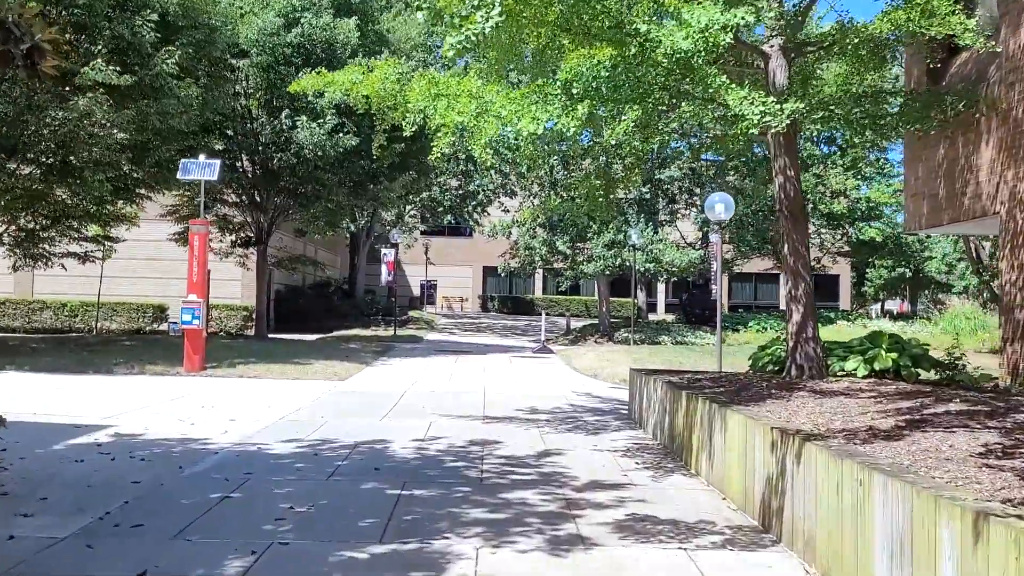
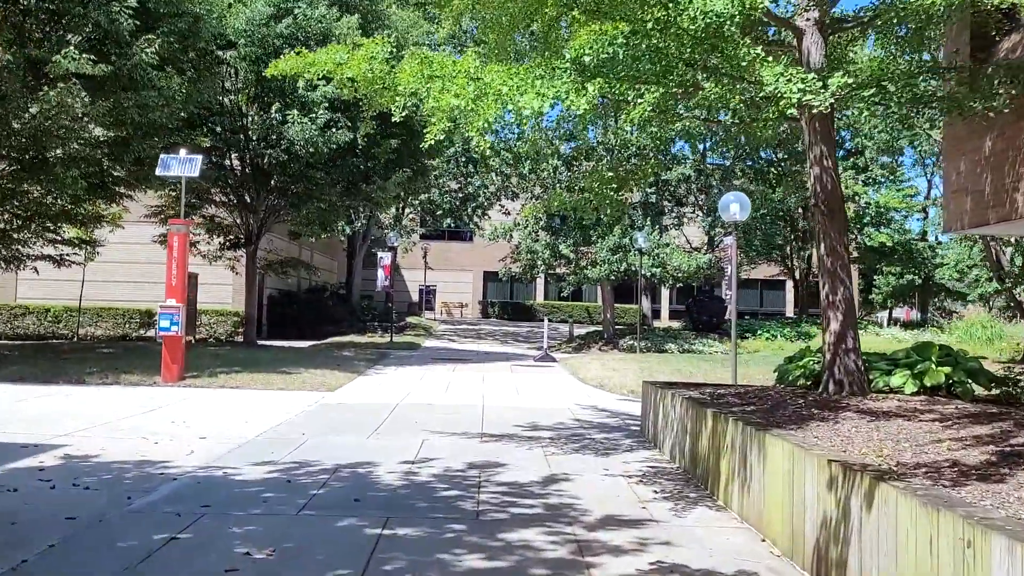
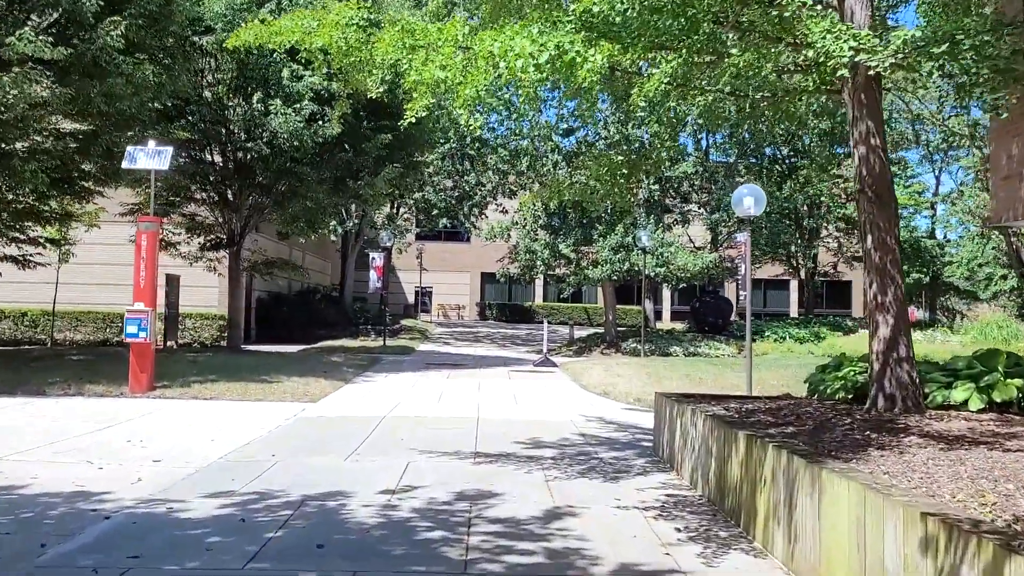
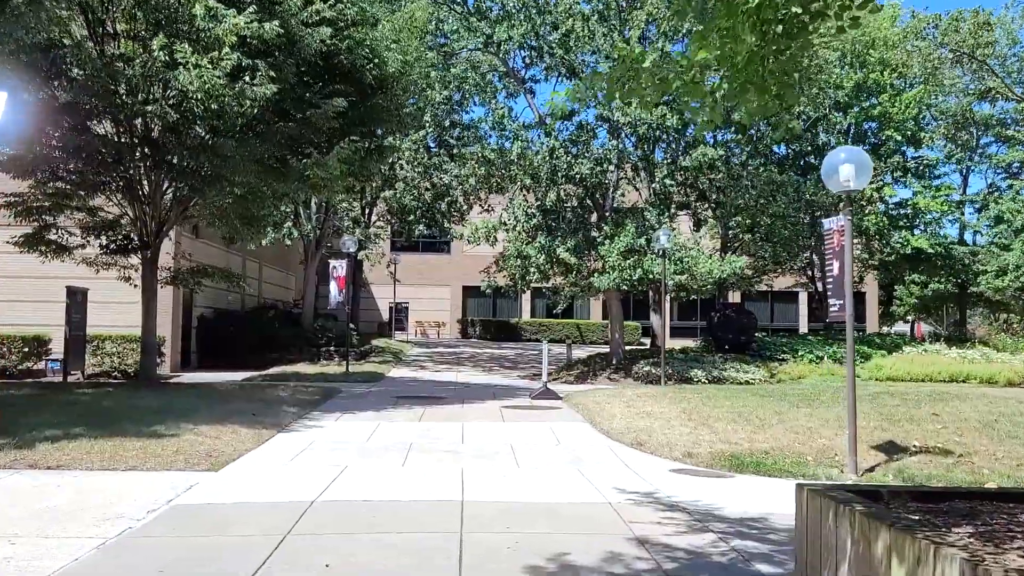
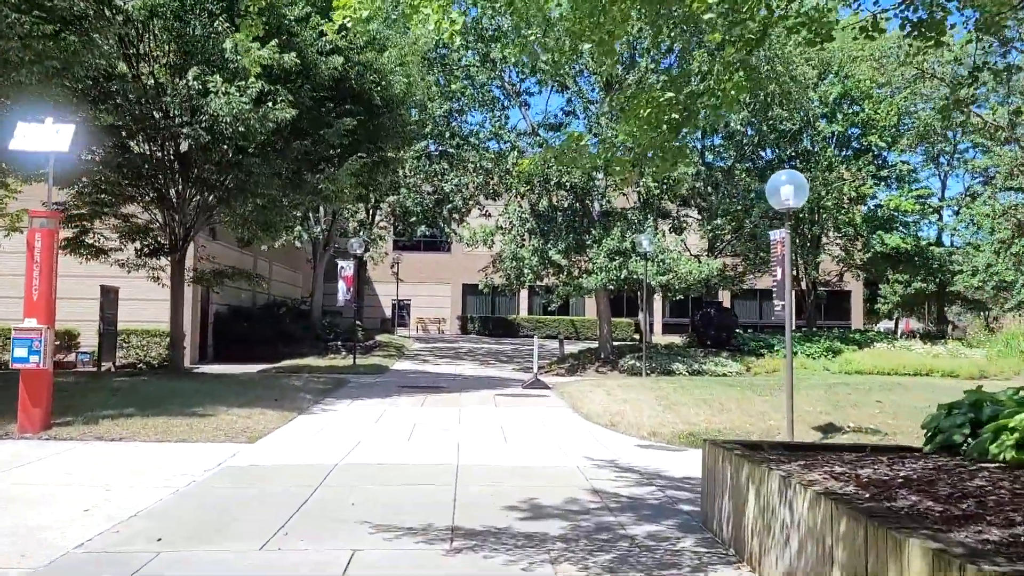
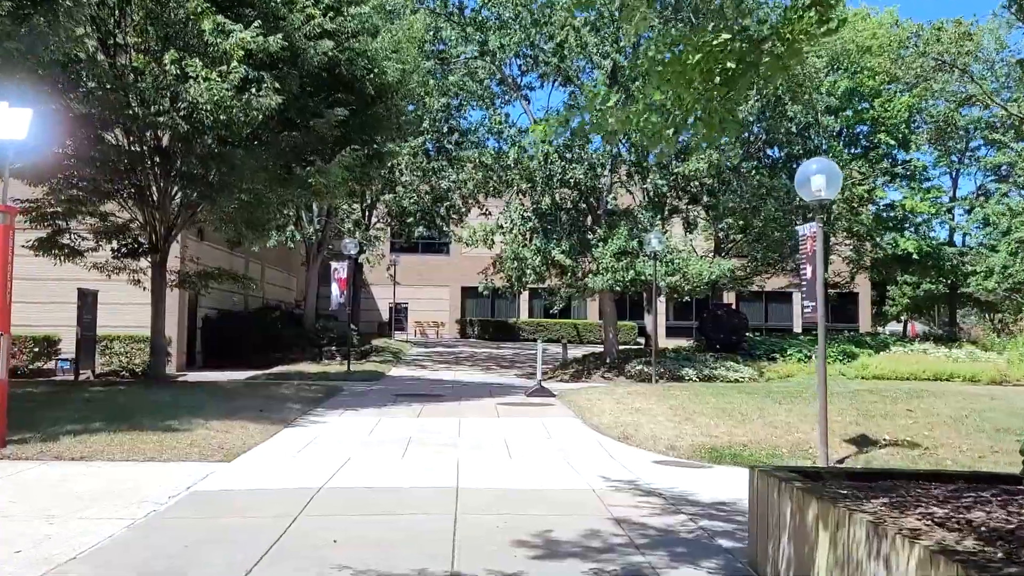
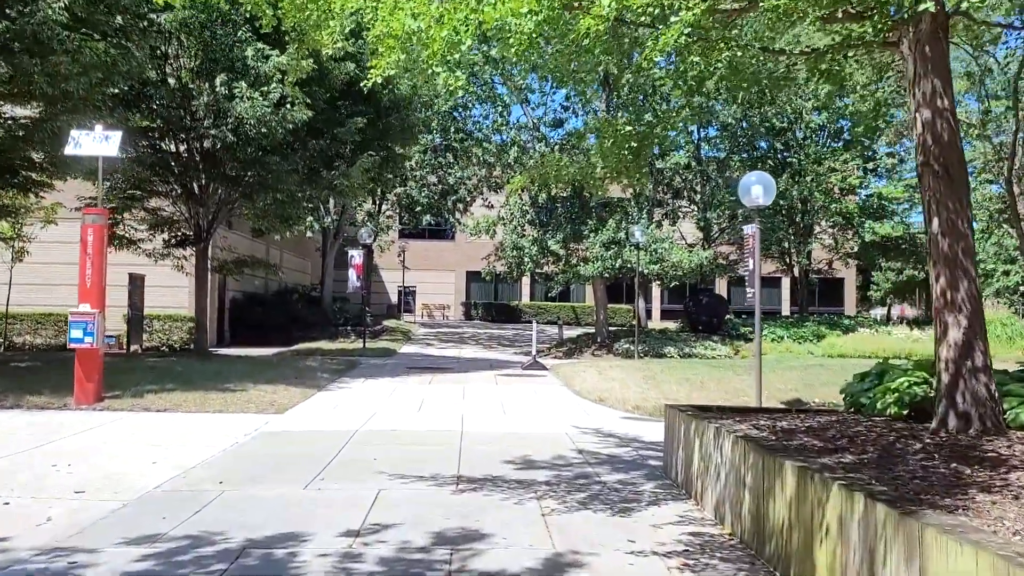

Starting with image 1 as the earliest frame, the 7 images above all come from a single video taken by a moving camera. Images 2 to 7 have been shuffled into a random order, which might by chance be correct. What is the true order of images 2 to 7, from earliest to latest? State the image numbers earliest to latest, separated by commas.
2, 3, 7, 5, 6, 4
